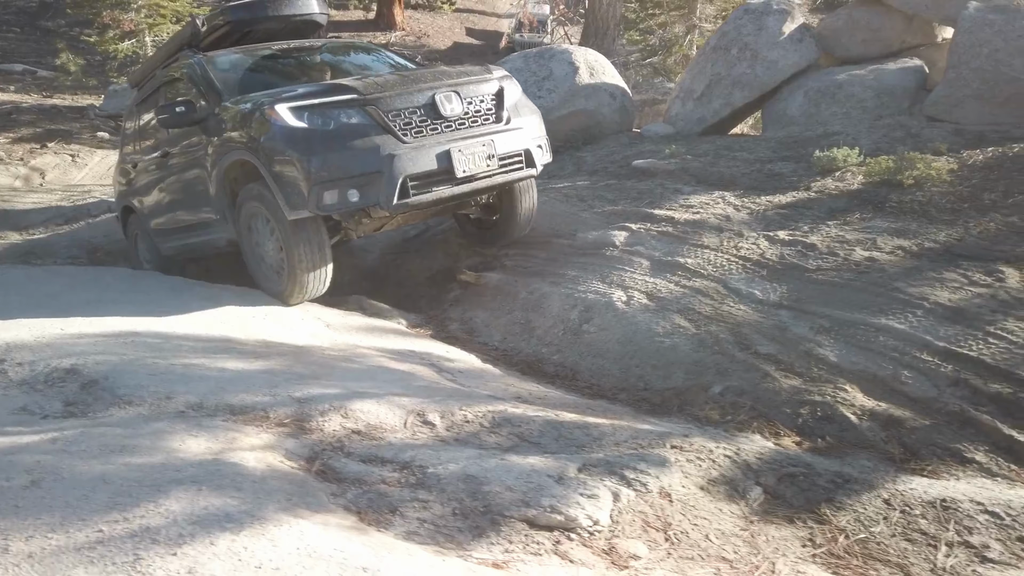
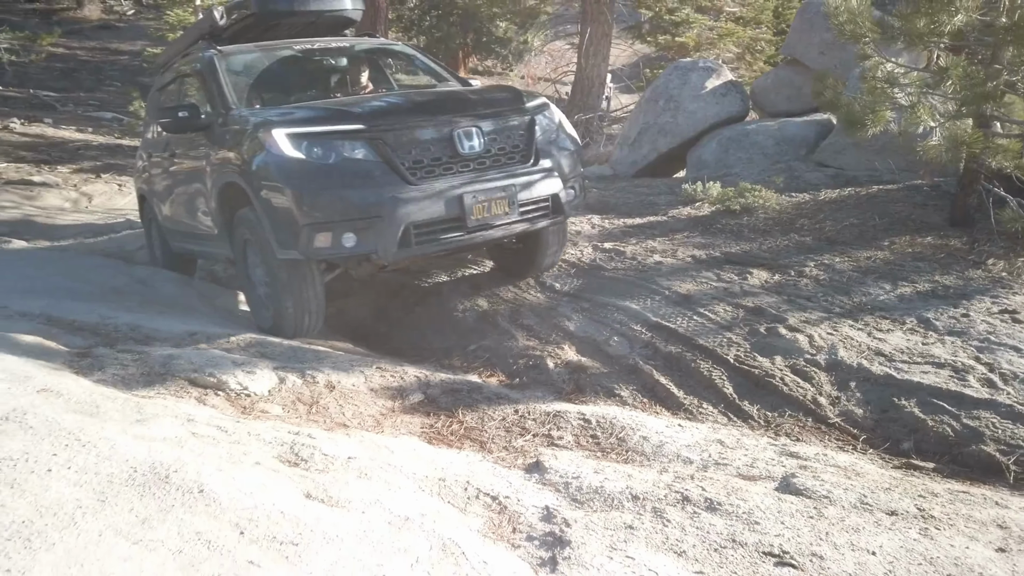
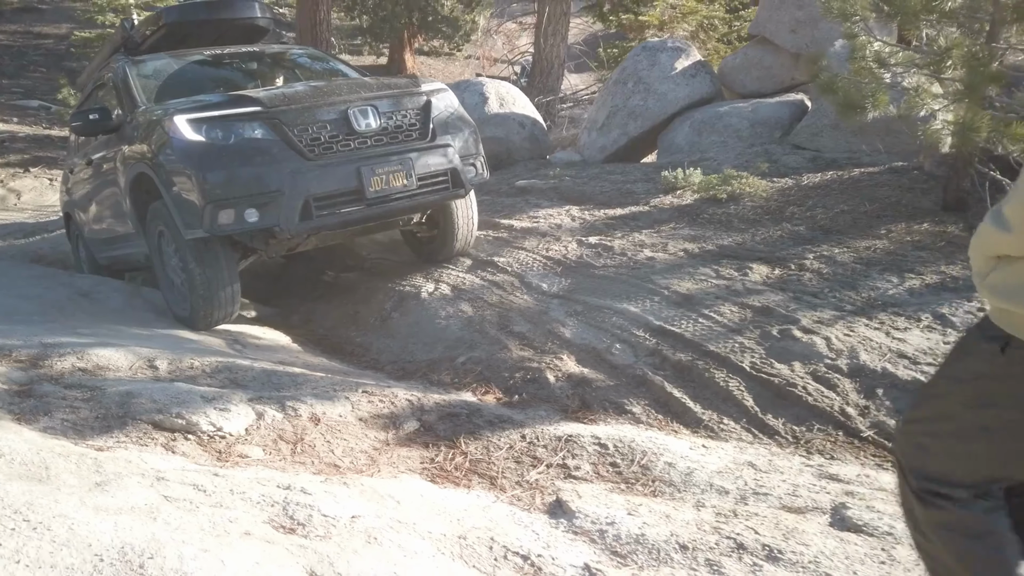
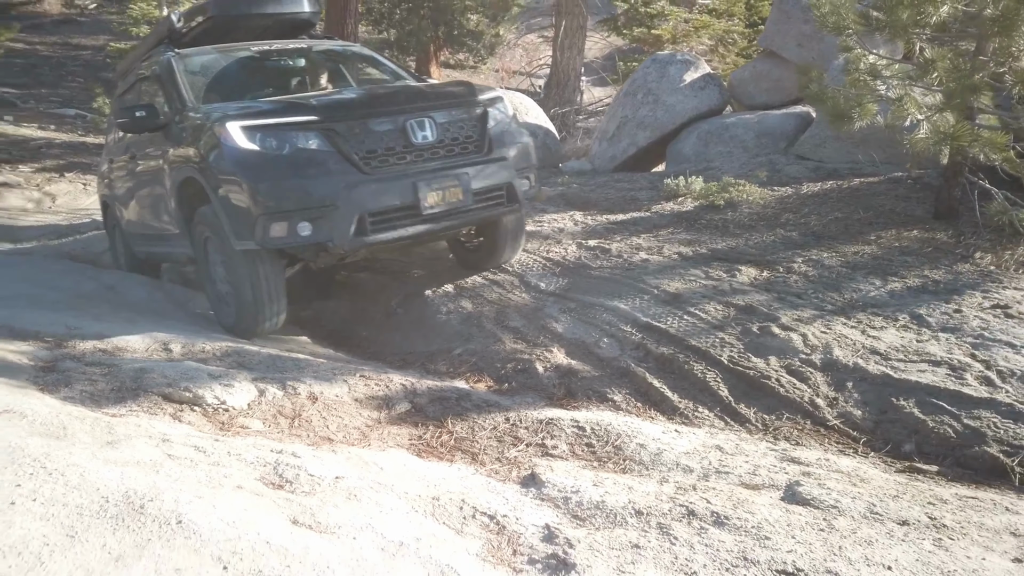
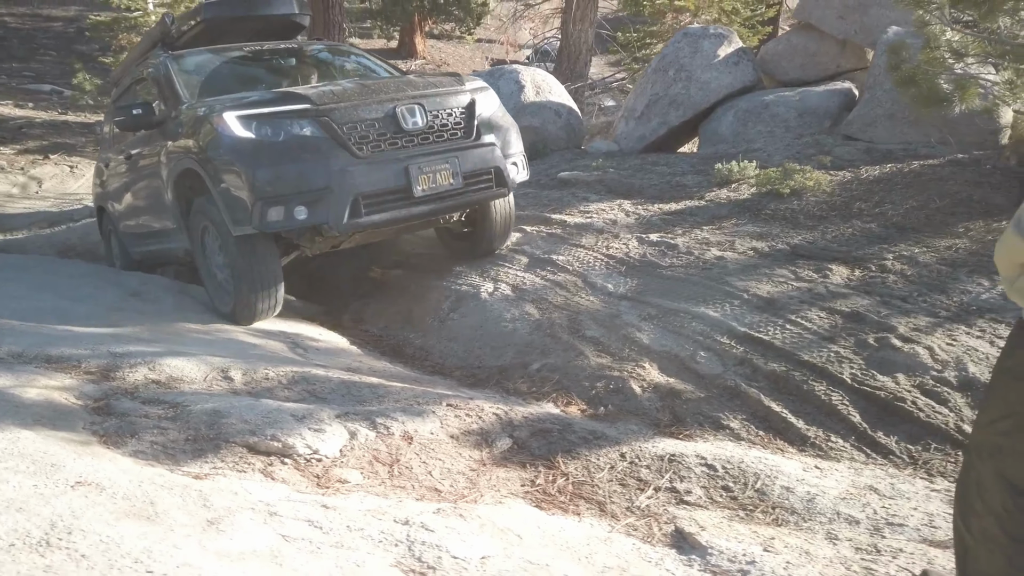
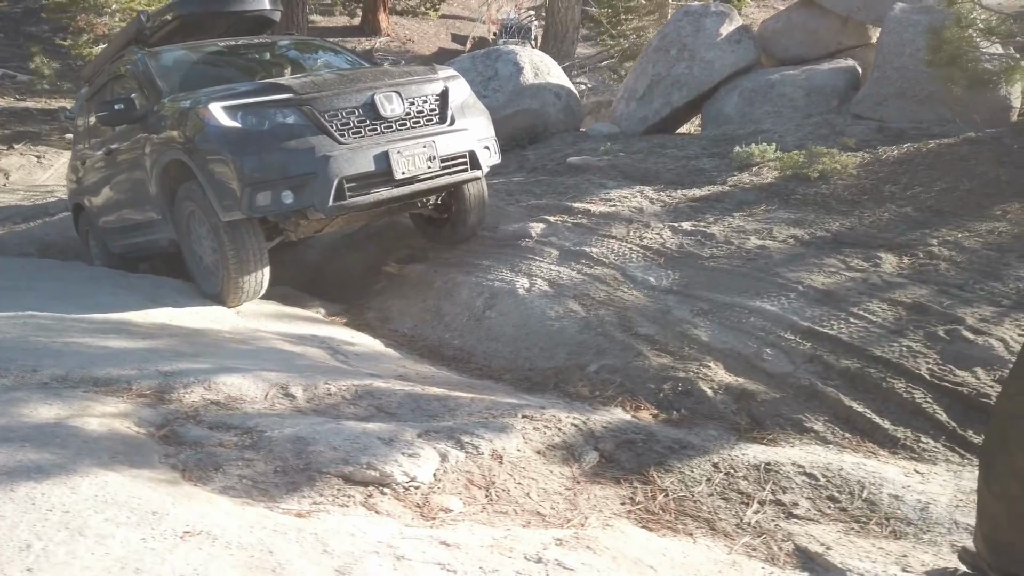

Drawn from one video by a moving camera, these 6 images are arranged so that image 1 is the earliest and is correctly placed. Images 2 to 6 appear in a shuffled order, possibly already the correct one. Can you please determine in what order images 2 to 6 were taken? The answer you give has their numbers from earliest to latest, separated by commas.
6, 5, 3, 4, 2
